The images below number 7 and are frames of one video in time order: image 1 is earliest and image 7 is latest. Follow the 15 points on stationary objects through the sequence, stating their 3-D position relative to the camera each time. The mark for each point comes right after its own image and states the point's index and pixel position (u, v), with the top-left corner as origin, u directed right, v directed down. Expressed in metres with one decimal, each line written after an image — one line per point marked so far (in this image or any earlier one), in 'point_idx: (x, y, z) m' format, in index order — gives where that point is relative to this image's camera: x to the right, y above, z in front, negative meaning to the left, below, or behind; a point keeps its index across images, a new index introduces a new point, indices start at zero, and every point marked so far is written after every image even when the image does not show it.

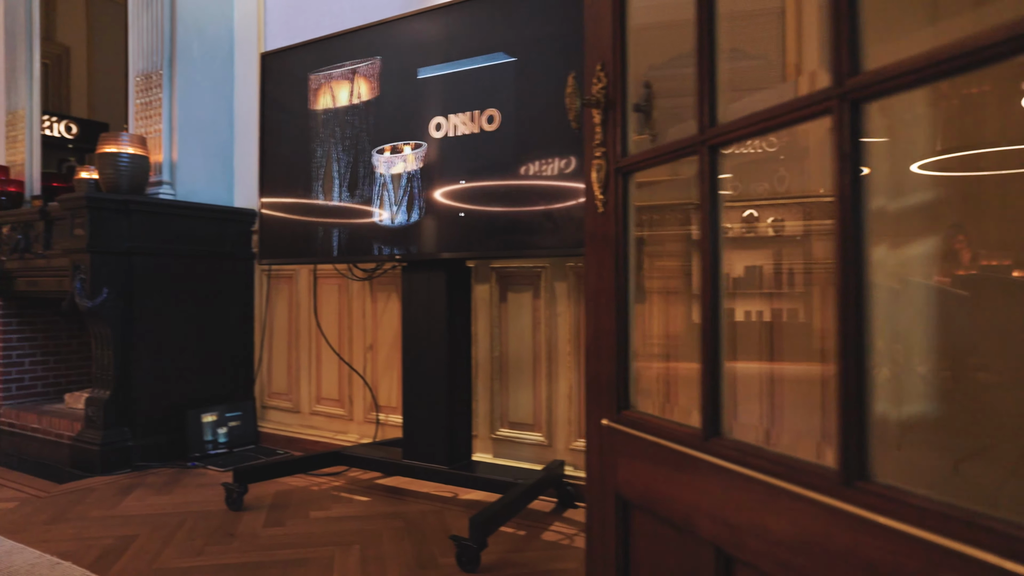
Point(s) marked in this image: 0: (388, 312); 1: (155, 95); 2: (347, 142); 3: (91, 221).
0: (-0.4, -0.1, +2.7) m
1: (-1.5, +0.8, +3.0) m
2: (-0.5, +0.5, +2.3) m
3: (-1.5, +0.2, +2.6) m
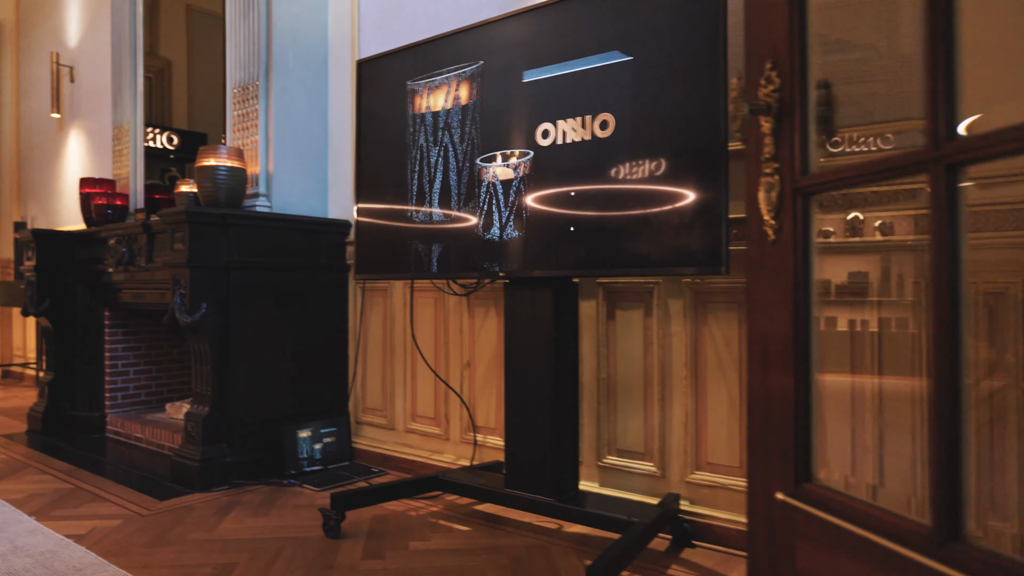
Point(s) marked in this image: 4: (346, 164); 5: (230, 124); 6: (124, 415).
0: (-0.1, -0.1, +2.5) m
1: (-1.1, +0.7, +3.0) m
2: (-0.2, +0.4, +2.2) m
3: (-1.1, +0.2, +2.5) m
4: (-0.7, +0.5, +3.0) m
5: (-1.2, +0.7, +3.1) m
6: (-1.9, -0.6, +3.5) m
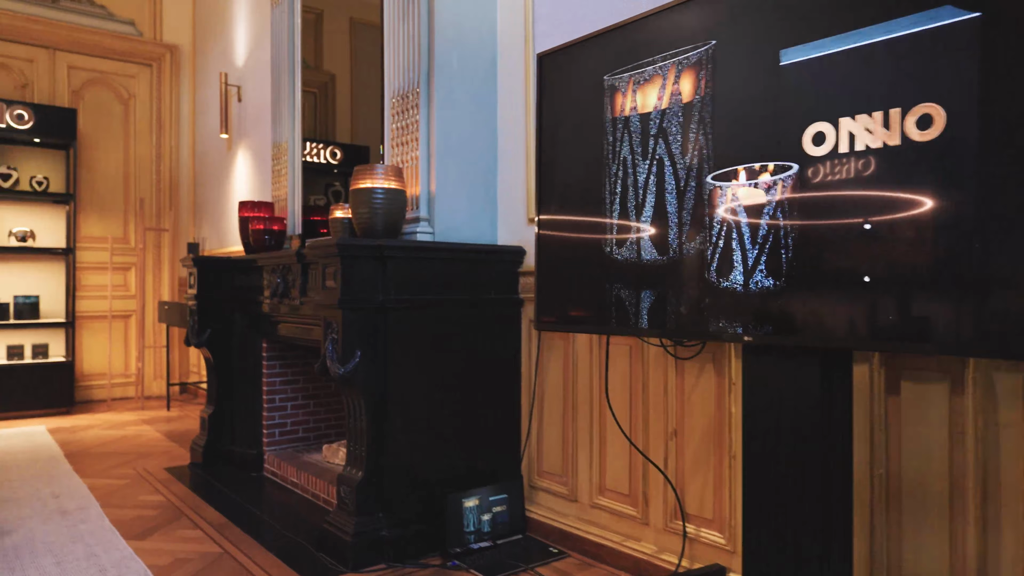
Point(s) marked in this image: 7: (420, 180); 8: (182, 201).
0: (+0.5, -0.3, +2.0) m
1: (-0.4, +0.6, +2.6) m
2: (+0.3, +0.3, +1.6) m
3: (-0.5, +0.1, +2.2) m
4: (0.0, +0.4, +2.6) m
5: (-0.5, +0.6, +2.7) m
6: (-1.0, -0.7, +3.3) m
7: (-0.3, +0.4, +2.5) m
8: (-2.6, +0.7, +5.7) m
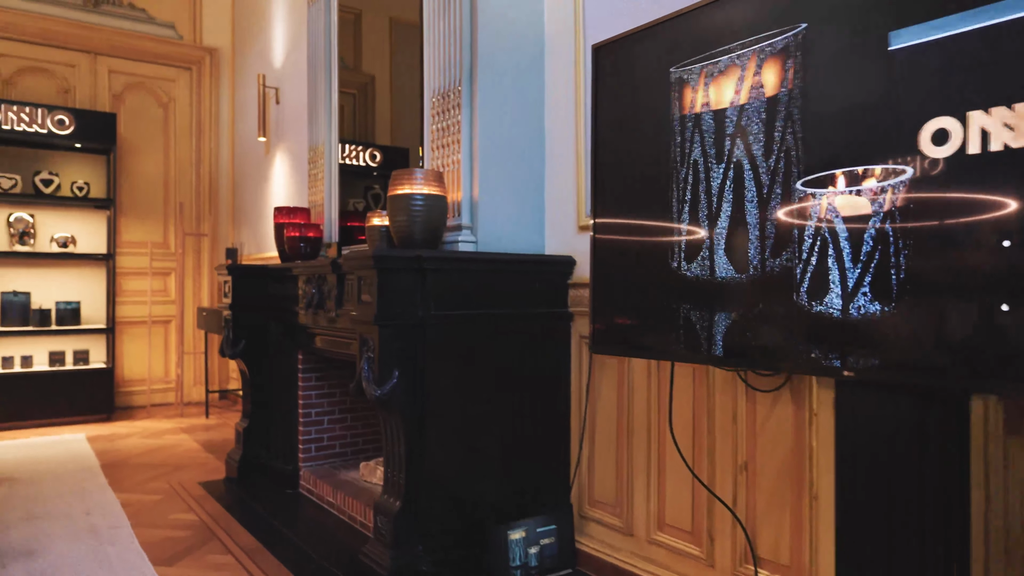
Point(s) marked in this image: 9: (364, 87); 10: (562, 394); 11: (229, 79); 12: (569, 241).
0: (+0.6, -0.3, +1.7) m
1: (-0.2, +0.6, +2.4) m
2: (+0.4, +0.2, +1.4) m
3: (-0.4, 0.0, +2.0) m
4: (+0.2, +0.3, +2.4) m
5: (-0.3, +0.5, +2.6) m
6: (-0.8, -0.8, +3.1) m
7: (-0.2, +0.3, +2.4) m
8: (-2.2, +0.6, +5.7) m
9: (-0.7, +0.9, +3.4) m
10: (+0.2, -0.3, +2.3) m
11: (-2.2, +1.6, +5.7) m
12: (+0.2, +0.2, +2.4) m
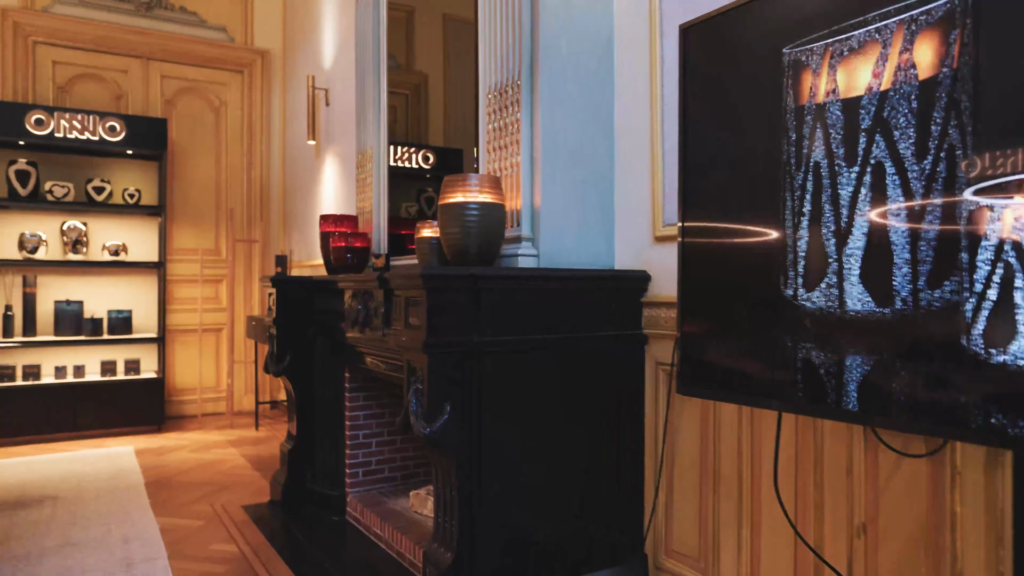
0: (+0.8, -0.4, +1.4) m
1: (0.0, +0.5, +2.2) m
2: (+0.5, +0.2, +1.1) m
3: (-0.2, 0.0, +1.8) m
4: (+0.4, +0.3, +2.1) m
5: (-0.1, +0.5, +2.3) m
6: (-0.6, -0.8, +2.9) m
7: (0.0, +0.3, +2.1) m
8: (-1.8, +0.6, +5.6) m
9: (-0.4, +0.9, +3.2) m
10: (+0.3, -0.4, +2.1) m
11: (-1.8, +1.6, +5.6) m
12: (+0.4, +0.1, +2.1) m
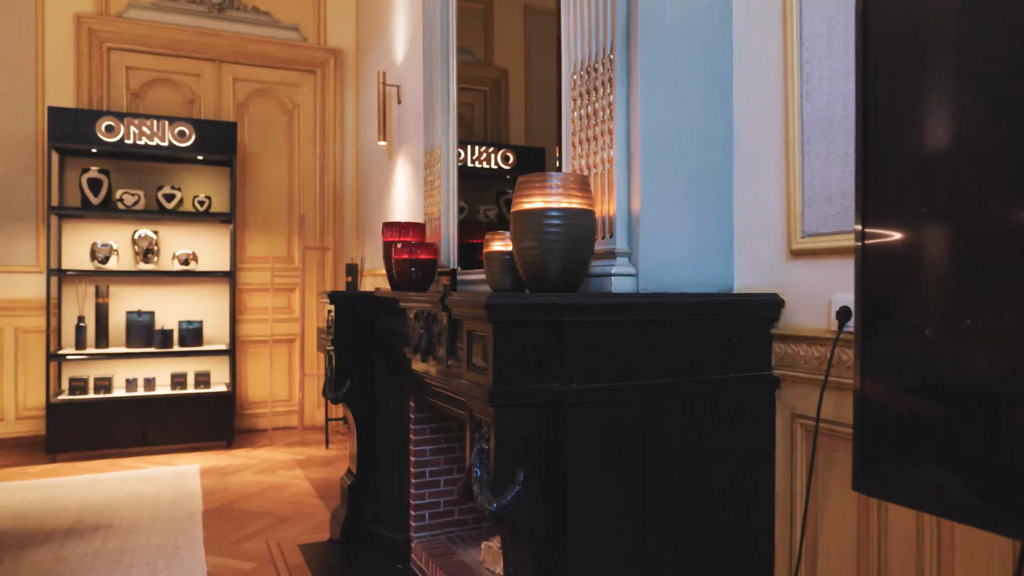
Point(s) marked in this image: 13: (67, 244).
0: (+0.9, -0.4, +0.9) m
1: (+0.2, +0.4, +1.7) m
2: (+0.6, +0.1, +0.6) m
3: (0.0, -0.1, +1.4) m
4: (+0.6, +0.2, +1.6) m
5: (+0.1, +0.4, +1.9) m
6: (-0.3, -0.9, +2.6) m
7: (+0.2, +0.2, +1.7) m
8: (-1.2, +0.5, +5.3) m
9: (-0.1, +0.8, +2.8) m
10: (+0.5, -0.5, +1.6) m
11: (-1.2, +1.5, +5.3) m
12: (+0.6, 0.0, +1.6) m
13: (-2.8, +0.3, +4.6) m
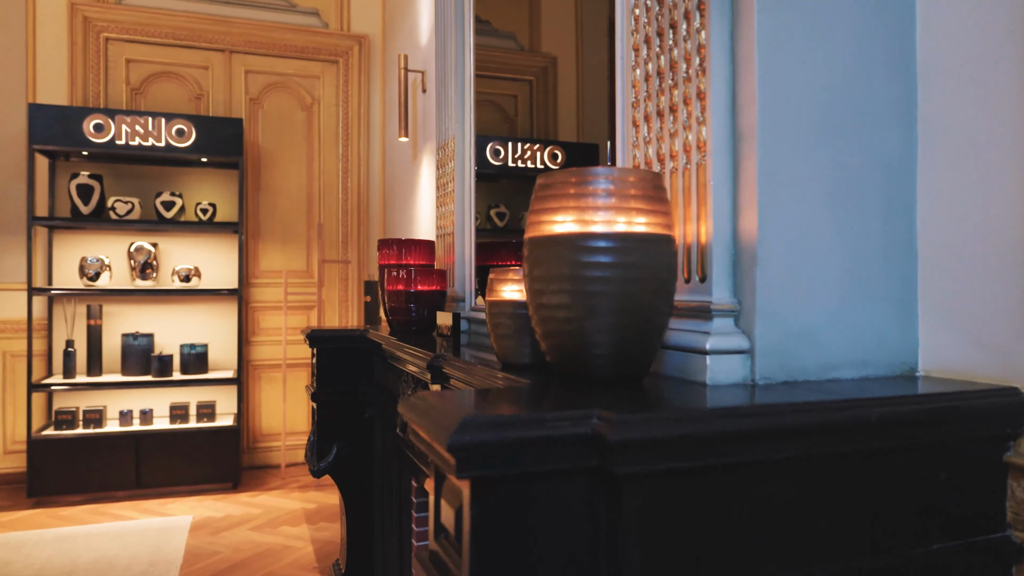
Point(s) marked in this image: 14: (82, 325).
0: (+0.9, -0.5, +0.2) m
1: (+0.2, +0.3, +1.0) m
2: (+0.6, 0.0, -0.1) m
3: (0.0, -0.2, +0.7) m
4: (+0.6, +0.1, +0.9) m
5: (+0.2, +0.3, +1.2) m
6: (-0.2, -1.0, +1.9) m
7: (+0.3, +0.1, +0.9) m
8: (-0.9, +0.4, +4.7) m
9: (0.0, +0.7, +2.1) m
10: (+0.6, -0.6, +0.9) m
11: (-0.9, +1.4, +4.7) m
12: (+0.6, -0.1, +0.9) m
13: (-2.5, +0.2, +4.1) m
14: (-2.4, -0.2, +4.1) m
